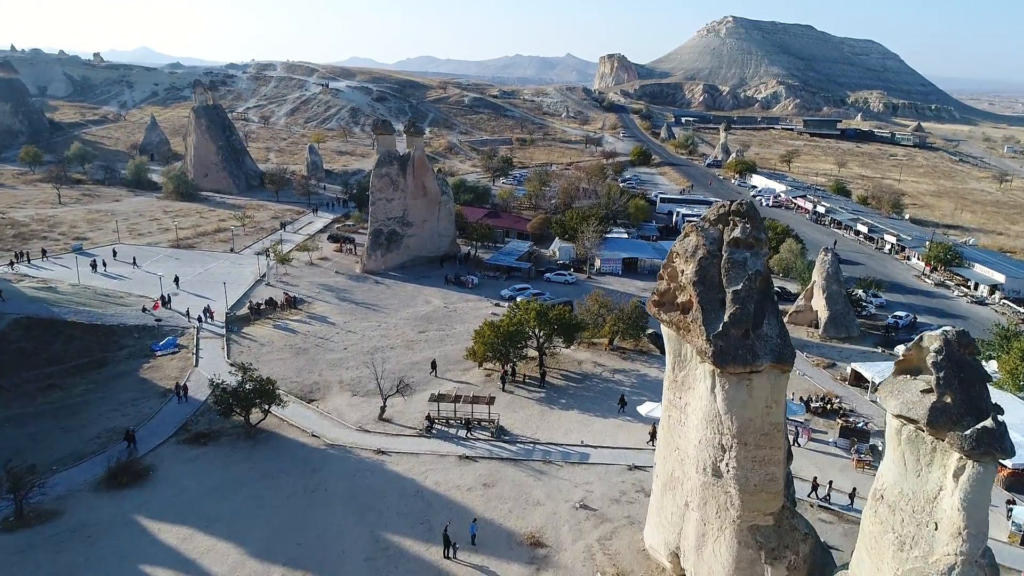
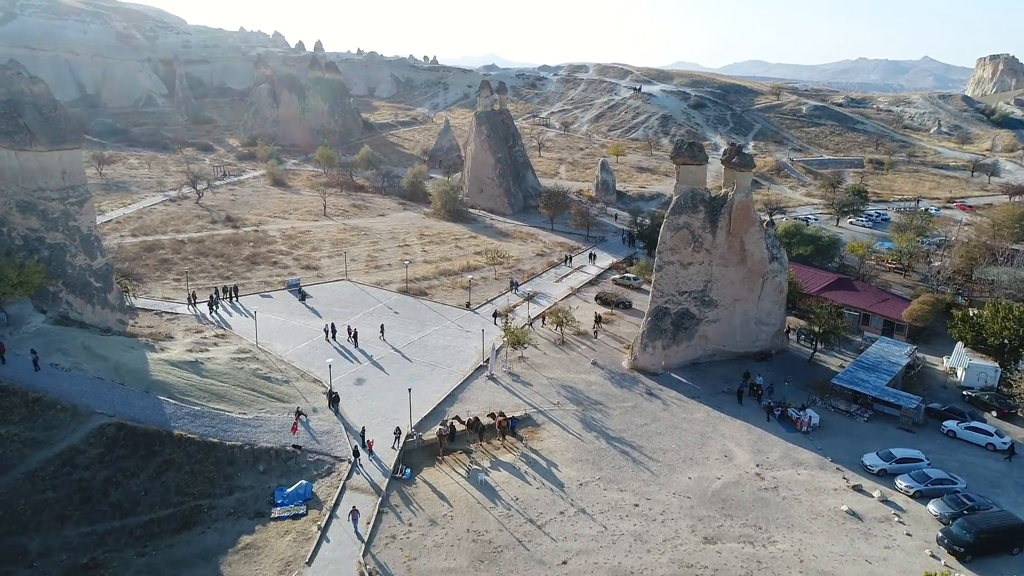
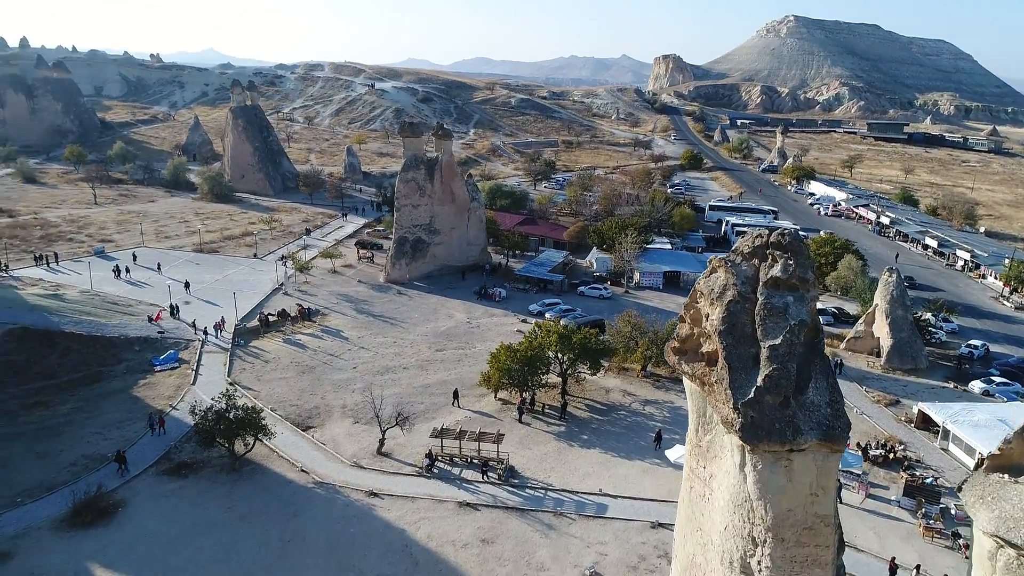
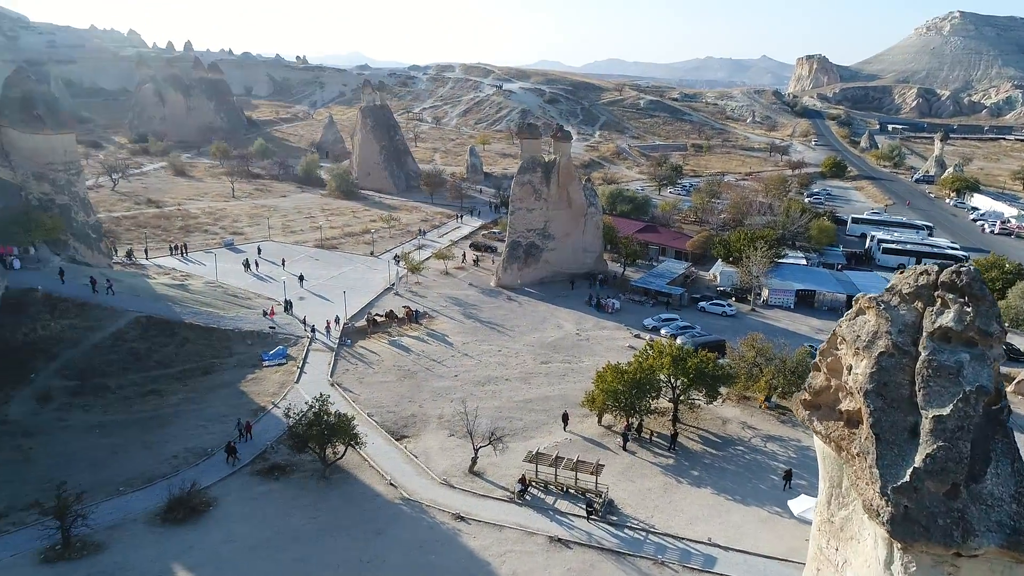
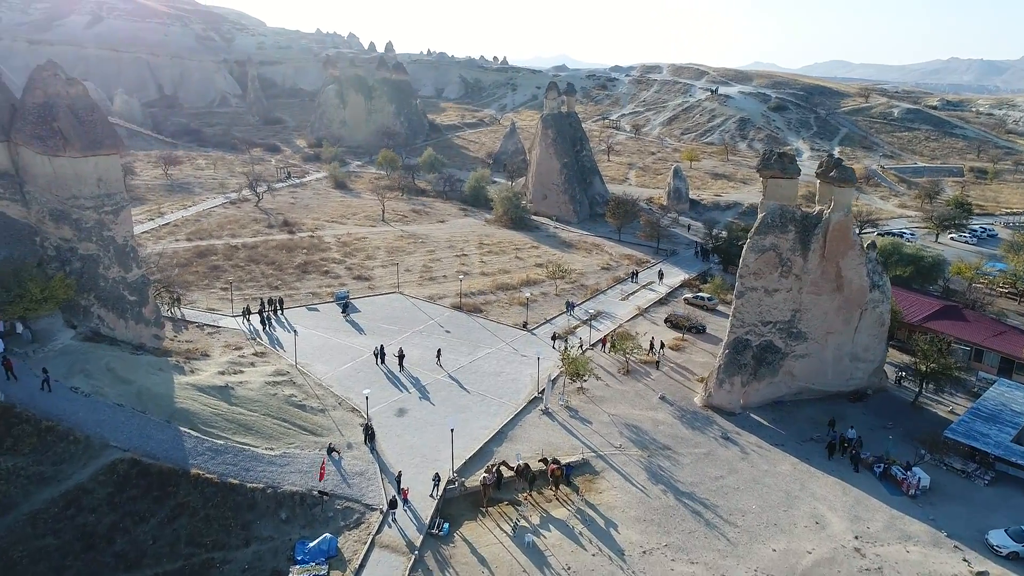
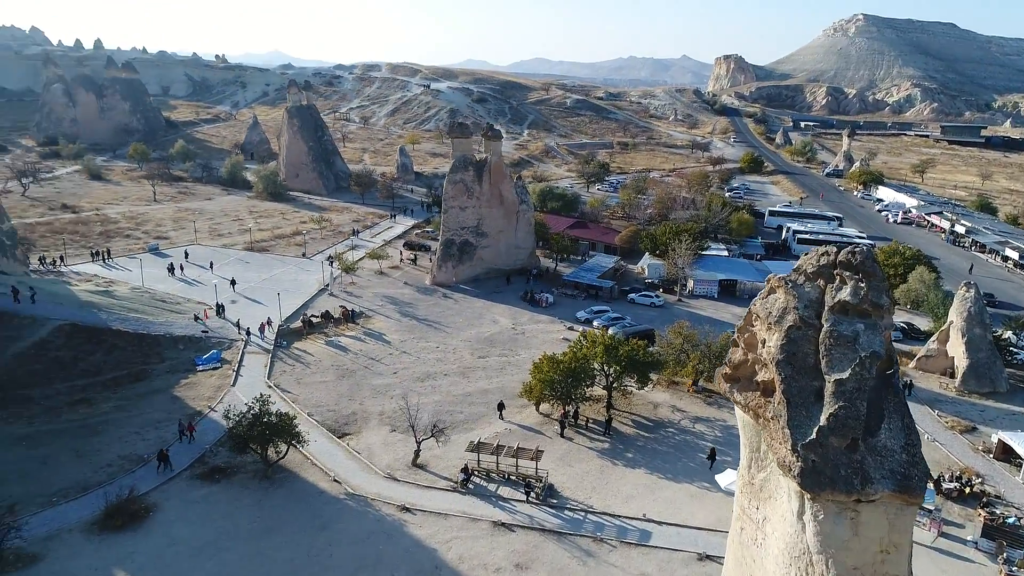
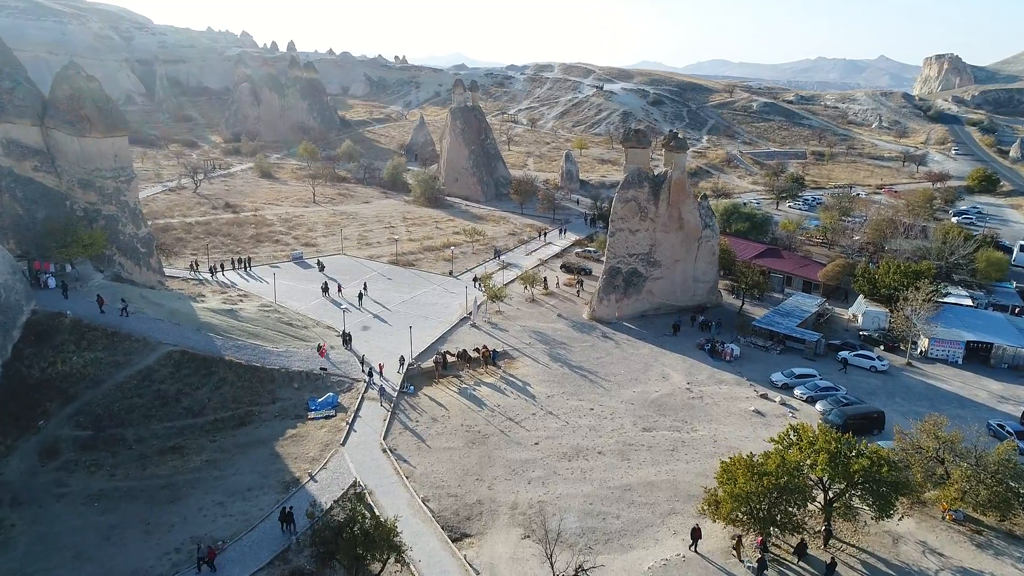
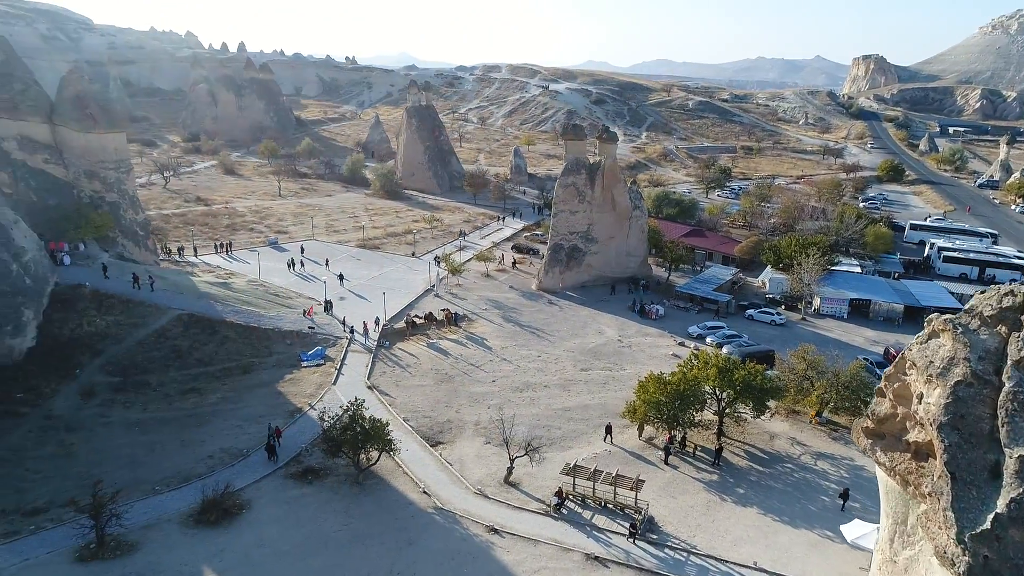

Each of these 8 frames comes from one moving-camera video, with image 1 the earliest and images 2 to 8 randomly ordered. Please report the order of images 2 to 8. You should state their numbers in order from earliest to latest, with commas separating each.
3, 6, 4, 8, 7, 2, 5
